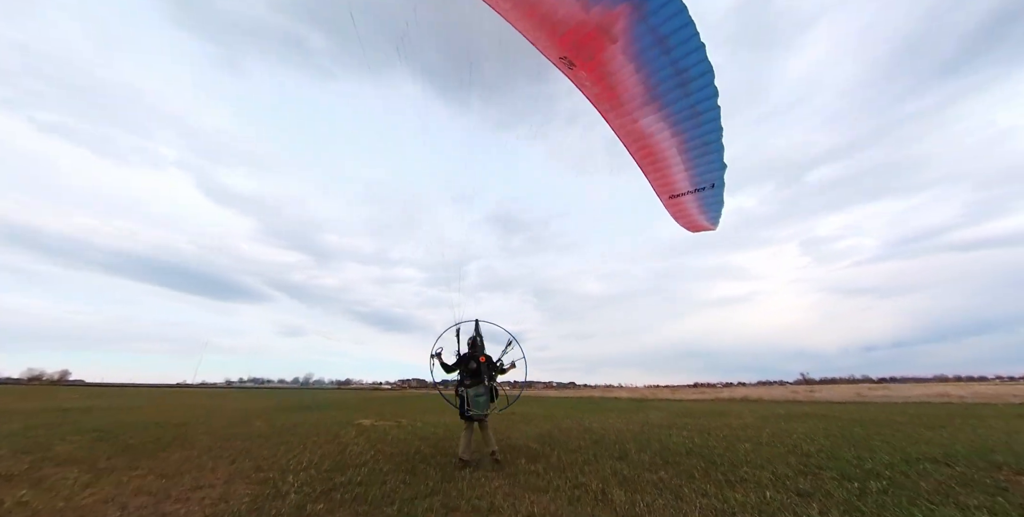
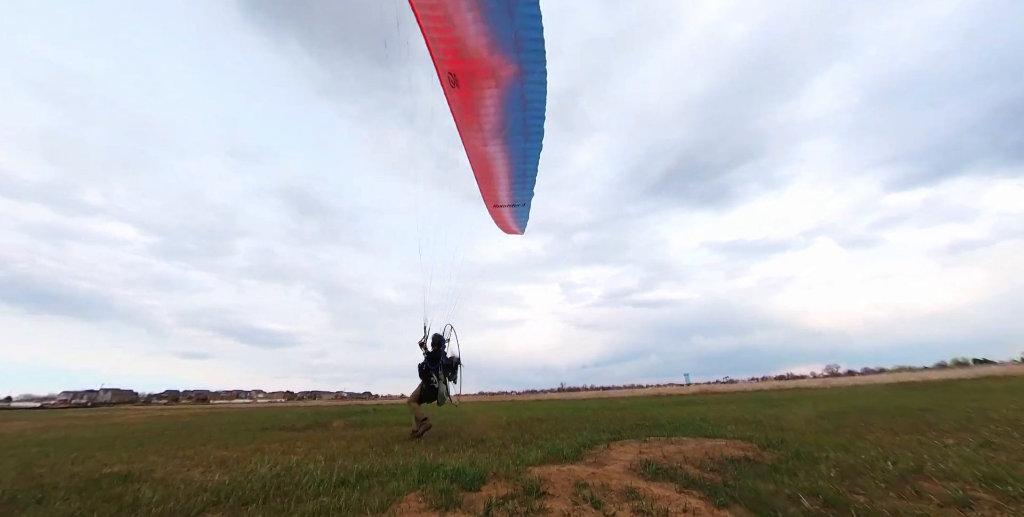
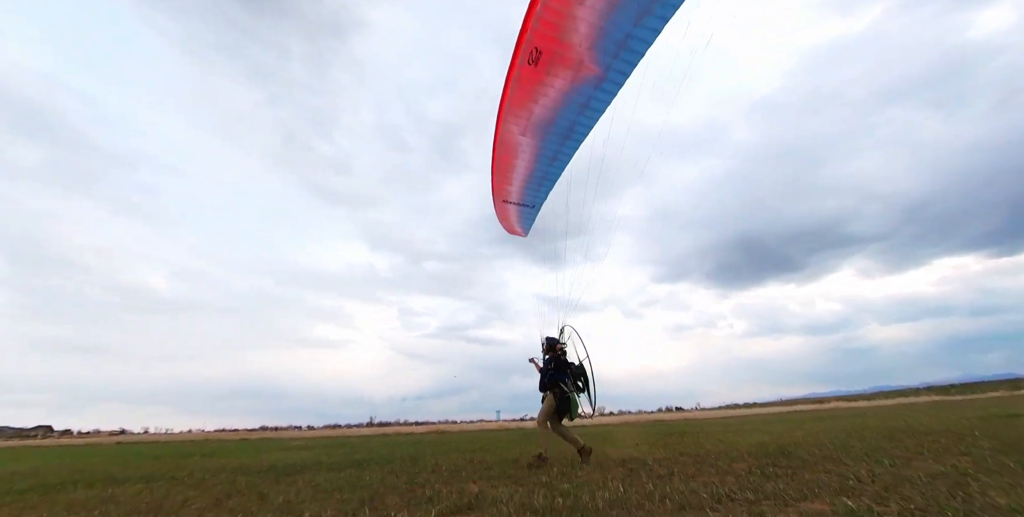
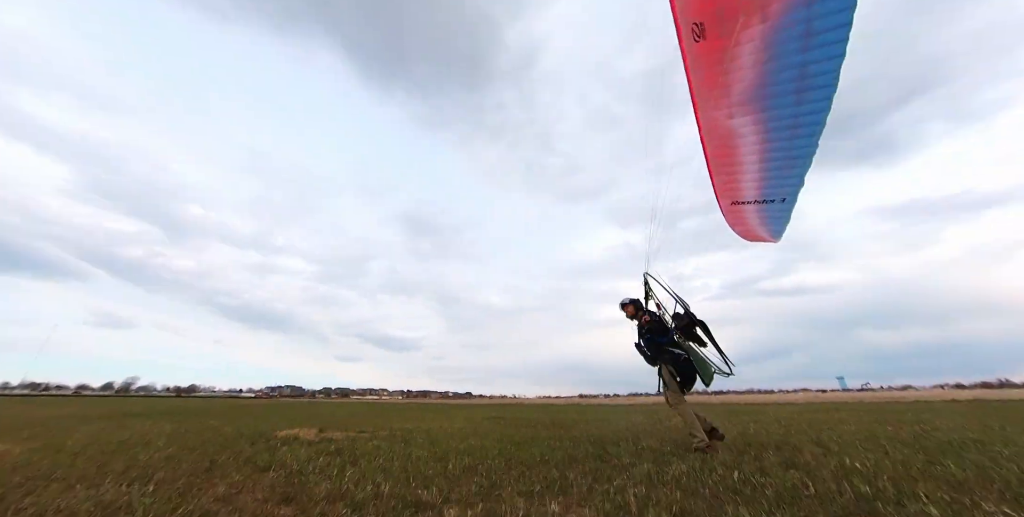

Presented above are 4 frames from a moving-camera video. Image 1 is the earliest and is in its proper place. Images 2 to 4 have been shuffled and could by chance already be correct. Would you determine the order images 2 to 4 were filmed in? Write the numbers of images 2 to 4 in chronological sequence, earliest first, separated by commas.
4, 3, 2
